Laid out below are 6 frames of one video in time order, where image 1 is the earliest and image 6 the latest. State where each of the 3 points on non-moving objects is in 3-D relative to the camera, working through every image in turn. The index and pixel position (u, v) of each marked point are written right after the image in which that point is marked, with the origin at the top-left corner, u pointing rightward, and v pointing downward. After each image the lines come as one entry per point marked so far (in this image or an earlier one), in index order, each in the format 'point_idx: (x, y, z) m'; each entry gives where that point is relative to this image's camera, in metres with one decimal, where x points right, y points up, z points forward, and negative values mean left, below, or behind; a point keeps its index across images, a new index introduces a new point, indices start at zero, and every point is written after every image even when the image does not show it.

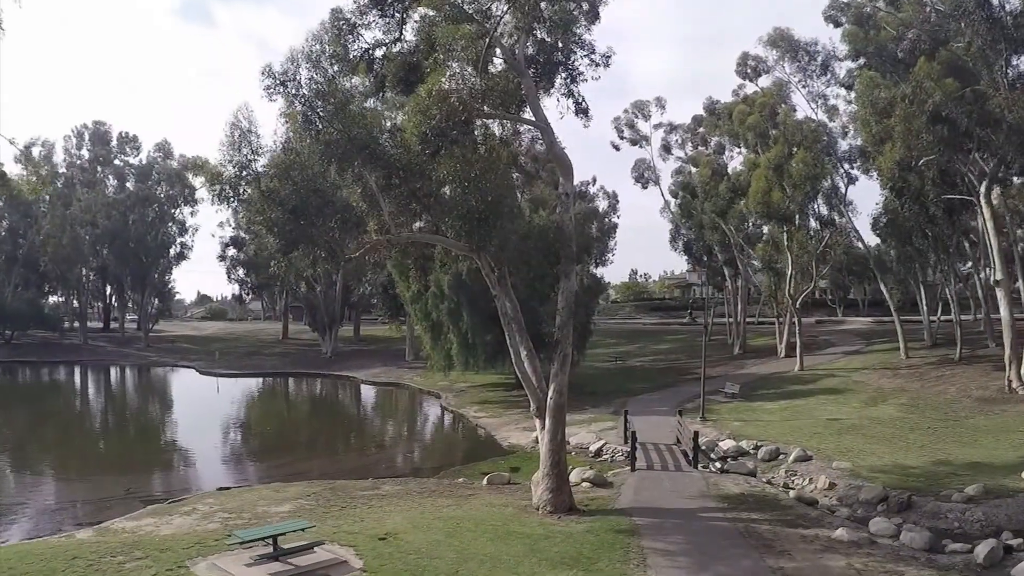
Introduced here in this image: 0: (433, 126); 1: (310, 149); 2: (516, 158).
0: (-1.5, +3.2, +15.8) m
1: (-4.1, +2.9, +16.1) m
2: (+0.2, +2.9, +17.9) m
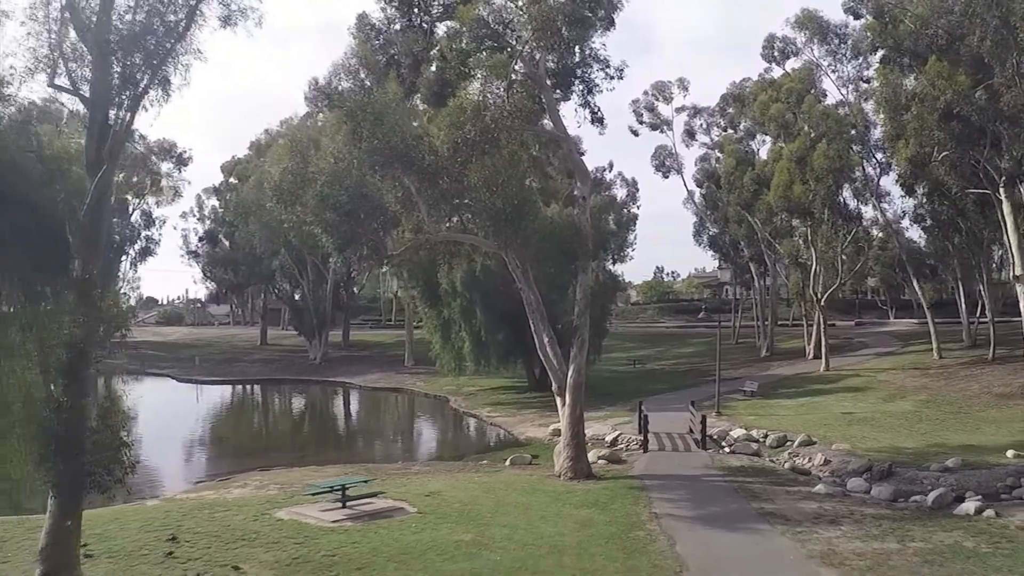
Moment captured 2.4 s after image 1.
0: (-1.0, +3.3, +17.8) m
1: (-3.6, +3.0, +18.1) m
2: (+0.8, +3.1, +19.8) m
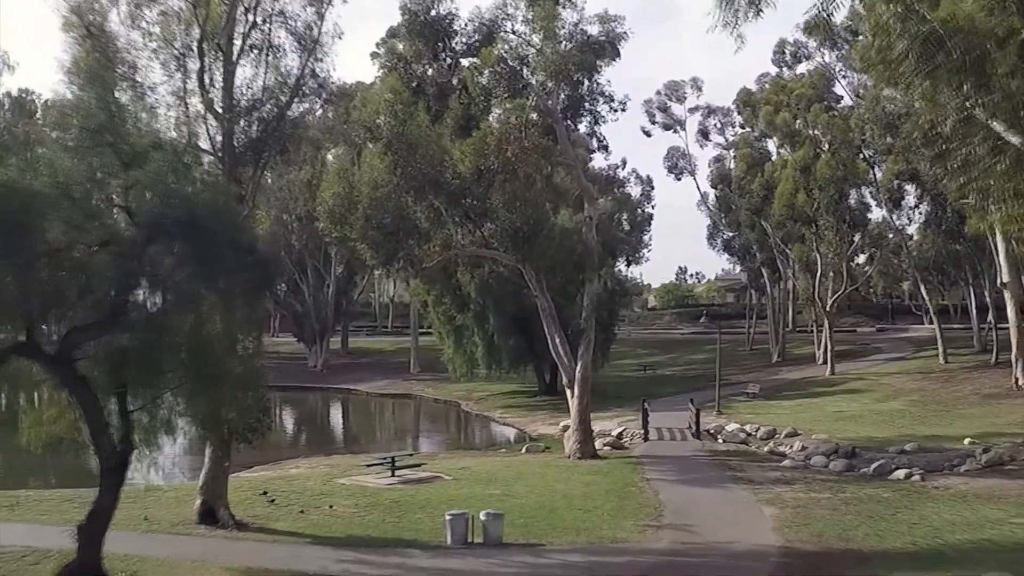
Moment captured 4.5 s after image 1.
0: (-0.6, +3.1, +20.5) m
1: (-3.1, +2.9, +20.9) m
2: (+1.2, +2.9, +22.6) m
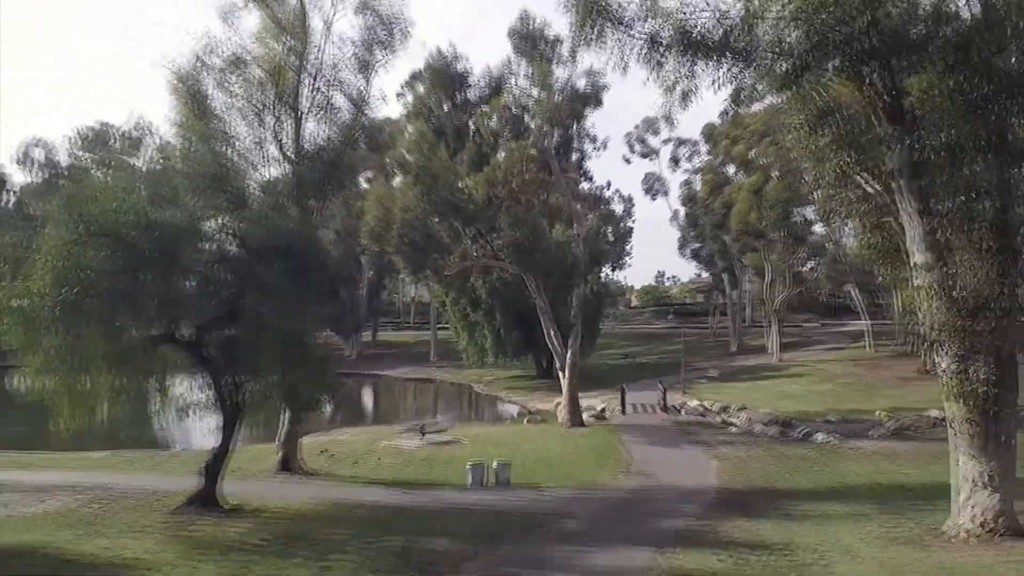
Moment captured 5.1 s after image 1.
0: (-0.5, +3.0, +25.0) m
1: (-3.0, +2.8, +25.4) m
2: (+1.3, +2.8, +27.1) m
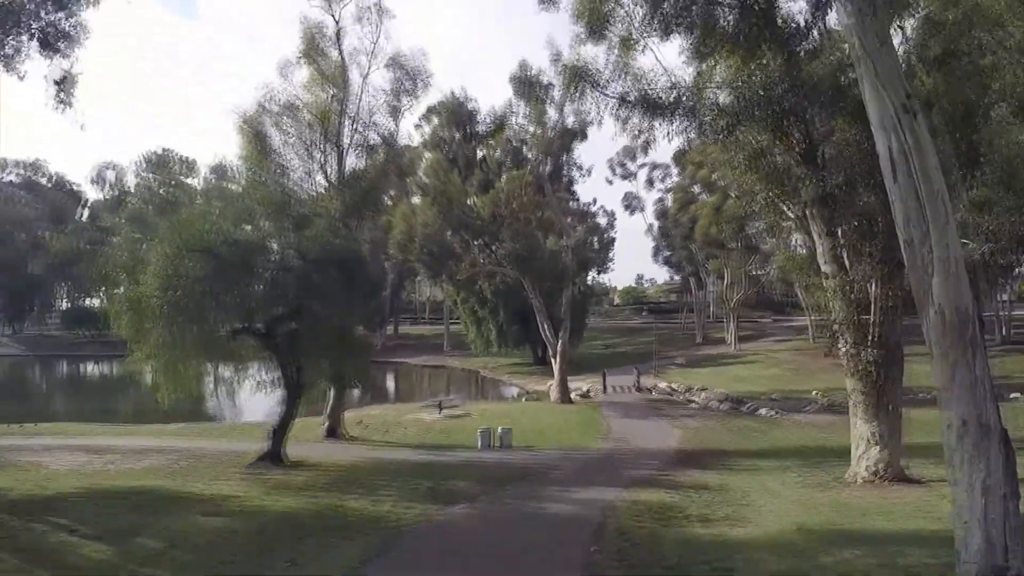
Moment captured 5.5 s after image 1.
0: (-0.5, +3.0, +30.1) m
1: (-3.0, +2.7, +30.5) m
2: (+1.3, +2.7, +32.3) m
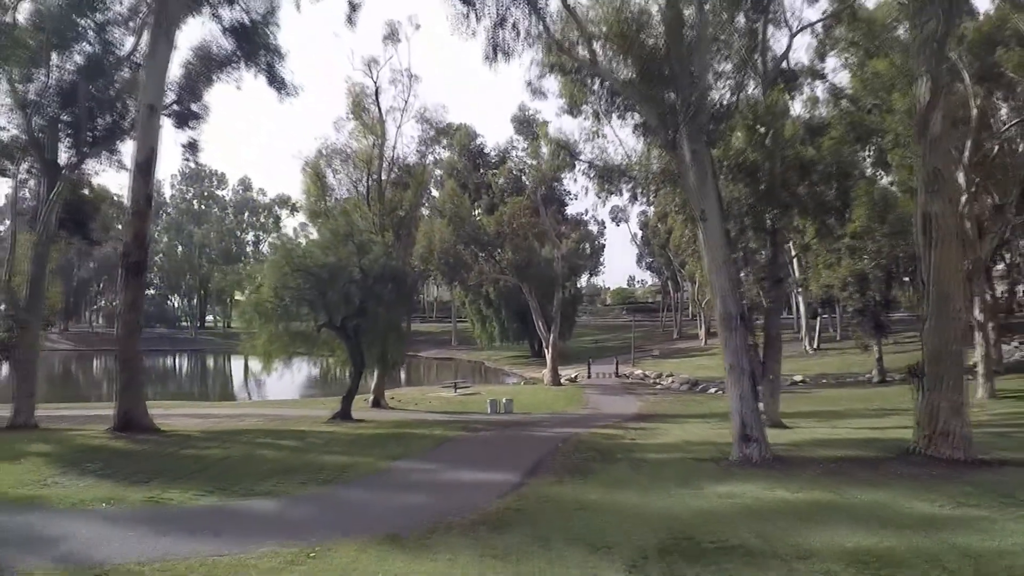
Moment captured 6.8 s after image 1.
0: (-0.4, +2.7, +38.2) m
1: (-3.0, +2.5, +38.5) m
2: (+1.3, +2.5, +40.3) m
